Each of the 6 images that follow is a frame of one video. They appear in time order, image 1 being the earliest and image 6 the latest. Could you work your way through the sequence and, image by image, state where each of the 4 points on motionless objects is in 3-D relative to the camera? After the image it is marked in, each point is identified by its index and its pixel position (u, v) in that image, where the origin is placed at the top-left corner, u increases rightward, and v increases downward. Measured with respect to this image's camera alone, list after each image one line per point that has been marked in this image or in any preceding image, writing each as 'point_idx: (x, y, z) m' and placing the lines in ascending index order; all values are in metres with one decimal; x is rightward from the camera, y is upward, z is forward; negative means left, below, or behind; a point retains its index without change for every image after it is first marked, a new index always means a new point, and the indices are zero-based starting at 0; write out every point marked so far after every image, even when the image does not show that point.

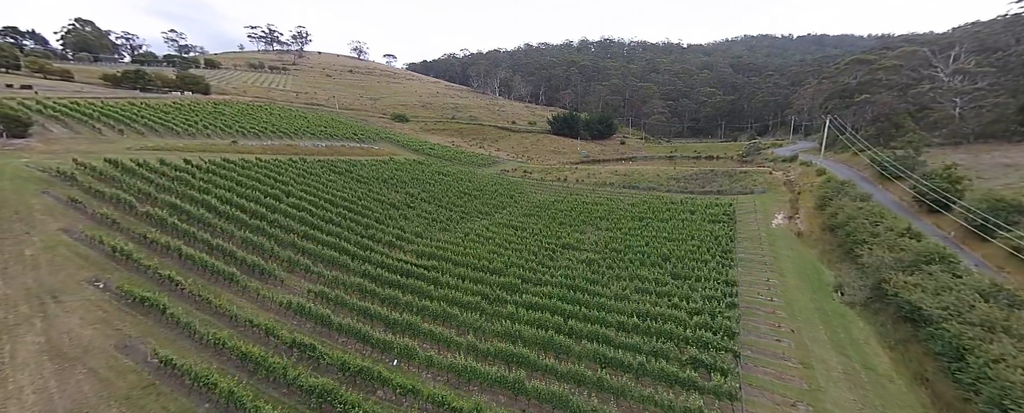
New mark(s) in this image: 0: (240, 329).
0: (-9.7, -4.3, +13.2) m
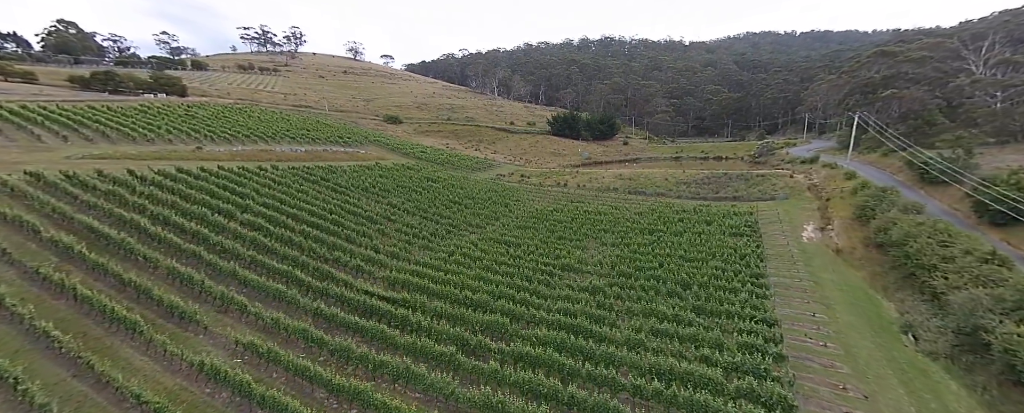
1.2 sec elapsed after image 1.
0: (-10.2, -5.3, +9.8) m
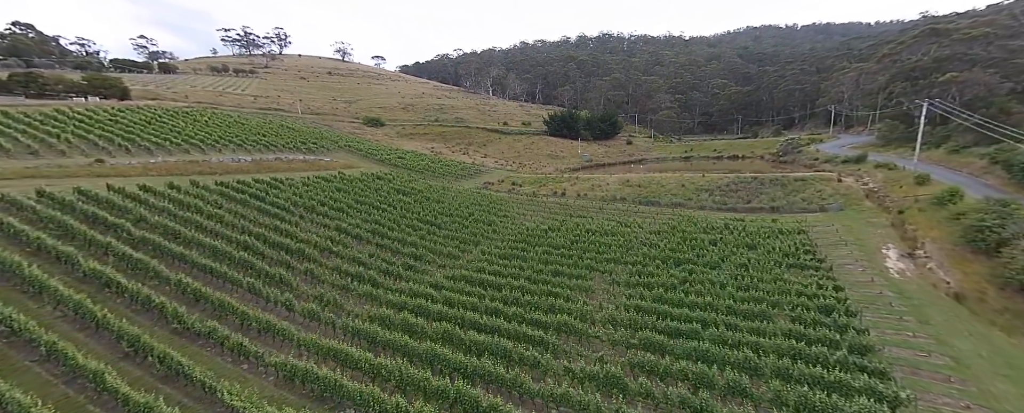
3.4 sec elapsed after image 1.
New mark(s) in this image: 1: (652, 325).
0: (-11.2, -6.8, +3.1) m
1: (+5.3, -4.5, +14.1) m
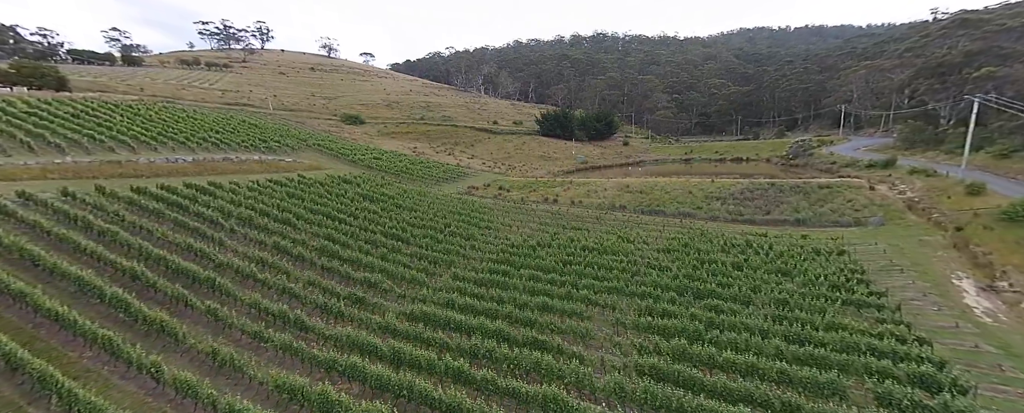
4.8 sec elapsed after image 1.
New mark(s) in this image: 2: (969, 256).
0: (-12.0, -7.4, -1.5) m
1: (+4.4, -5.2, +9.8) m
2: (+20.9, -2.2, +17.1) m
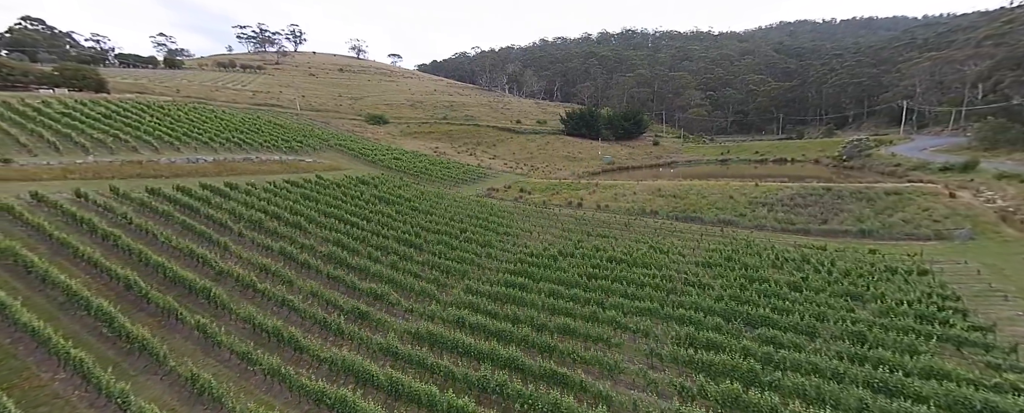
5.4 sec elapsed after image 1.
0: (-12.5, -7.6, -2.4) m
1: (+4.7, -5.5, +7.7) m
2: (+21.6, -2.7, +13.8) m
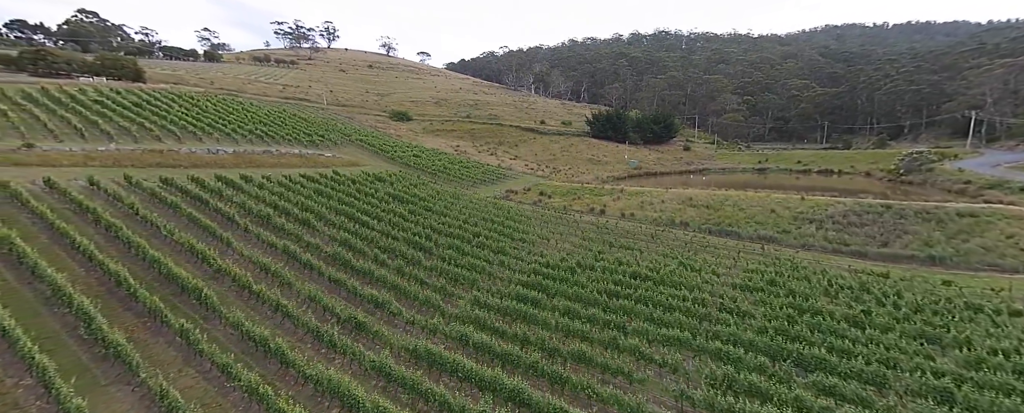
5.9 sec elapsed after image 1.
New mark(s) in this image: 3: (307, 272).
0: (-13.3, -7.3, -3.1) m
1: (+4.5, -6.0, +5.9) m
2: (+21.9, -3.9, +10.9) m
3: (-9.0, -2.9, +16.3) m
